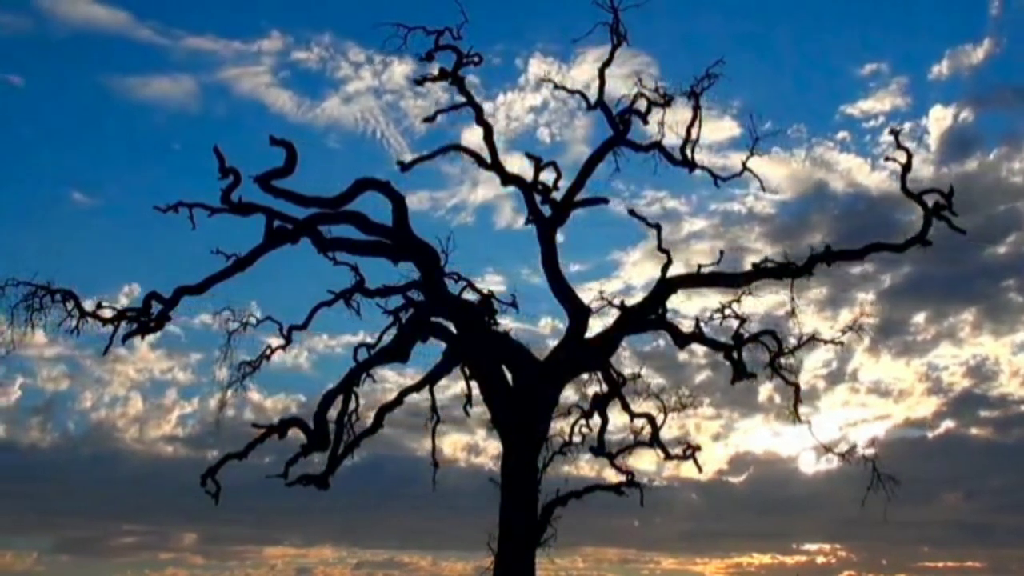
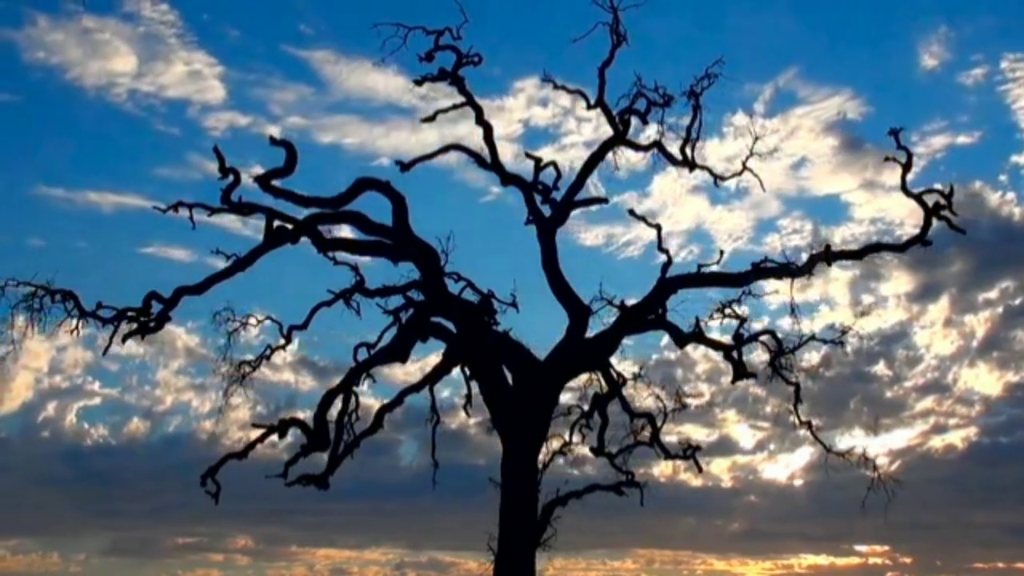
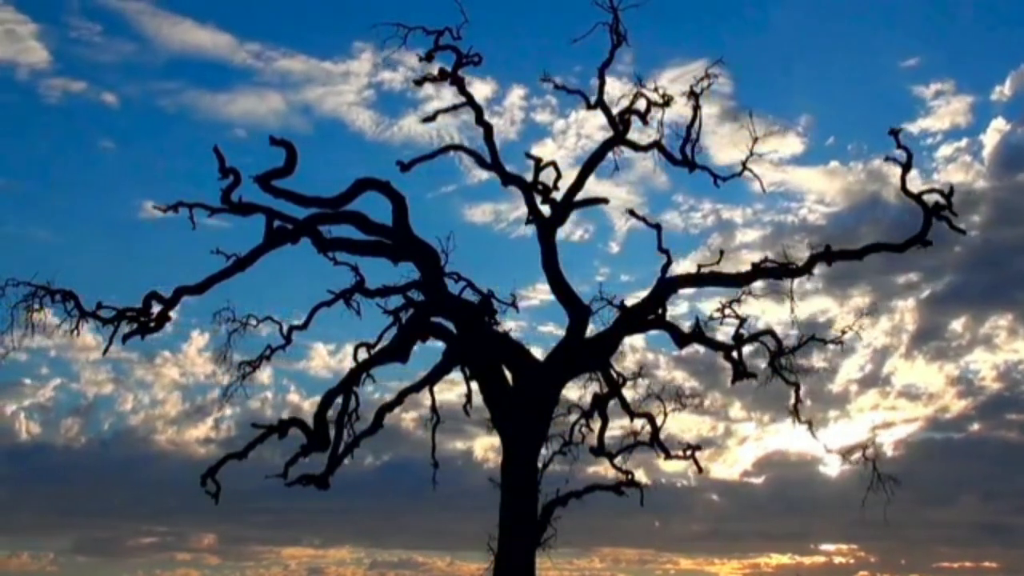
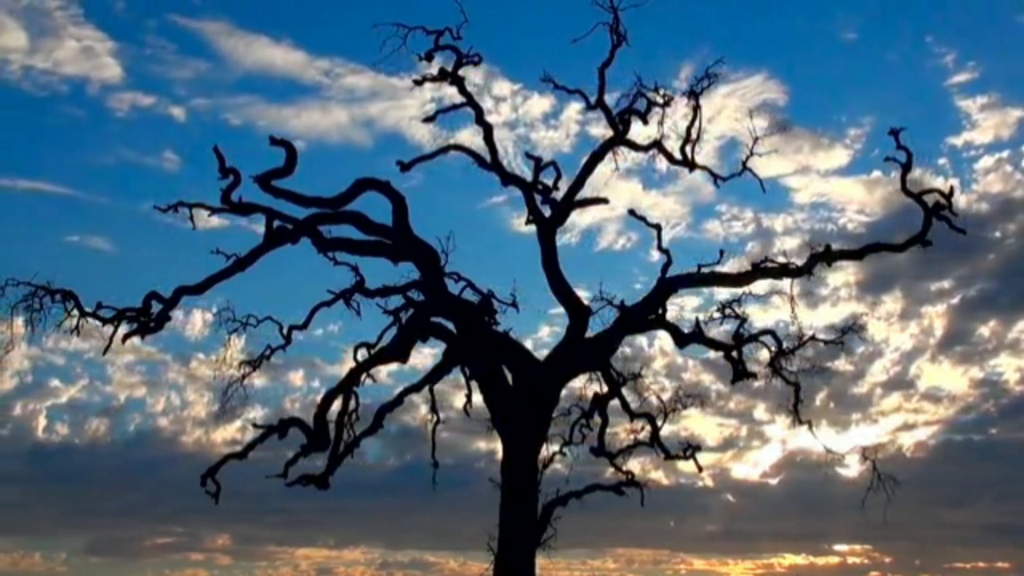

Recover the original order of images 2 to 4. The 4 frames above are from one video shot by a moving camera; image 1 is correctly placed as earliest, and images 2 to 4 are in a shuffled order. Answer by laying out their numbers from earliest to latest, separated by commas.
3, 4, 2
